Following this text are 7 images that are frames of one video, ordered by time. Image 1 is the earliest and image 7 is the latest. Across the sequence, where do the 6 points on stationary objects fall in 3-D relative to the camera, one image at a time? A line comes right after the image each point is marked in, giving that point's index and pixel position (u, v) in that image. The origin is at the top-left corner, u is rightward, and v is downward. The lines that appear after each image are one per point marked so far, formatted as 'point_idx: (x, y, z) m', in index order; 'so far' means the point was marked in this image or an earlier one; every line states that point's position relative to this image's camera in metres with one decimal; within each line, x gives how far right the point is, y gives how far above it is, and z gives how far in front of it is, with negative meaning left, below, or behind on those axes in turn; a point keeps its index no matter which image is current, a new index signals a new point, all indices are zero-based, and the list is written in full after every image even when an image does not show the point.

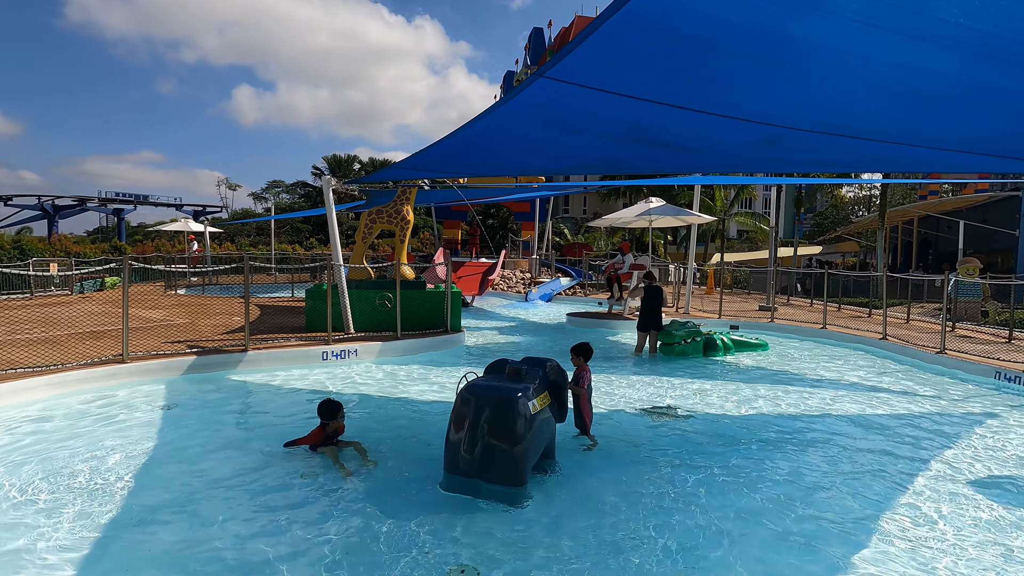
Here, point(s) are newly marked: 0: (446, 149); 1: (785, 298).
0: (-0.7, +1.5, +5.9) m
1: (+9.3, -0.4, +18.2) m
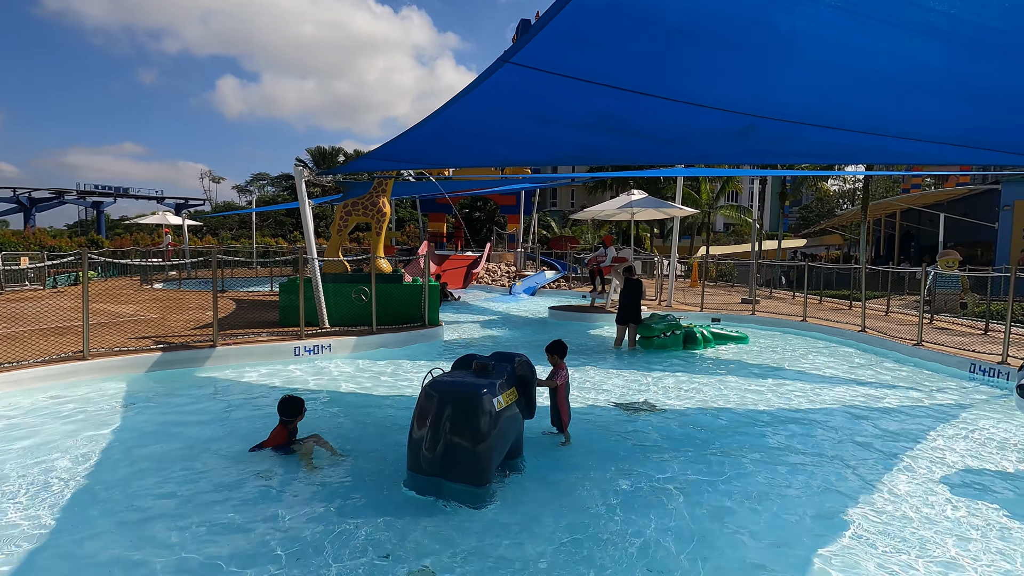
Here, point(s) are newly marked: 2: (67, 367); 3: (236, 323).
0: (-1.0, +1.6, +5.7) m
1: (+8.7, -0.1, +18.2) m
2: (-5.3, -1.0, +6.4) m
3: (-4.8, -0.6, +9.4) m
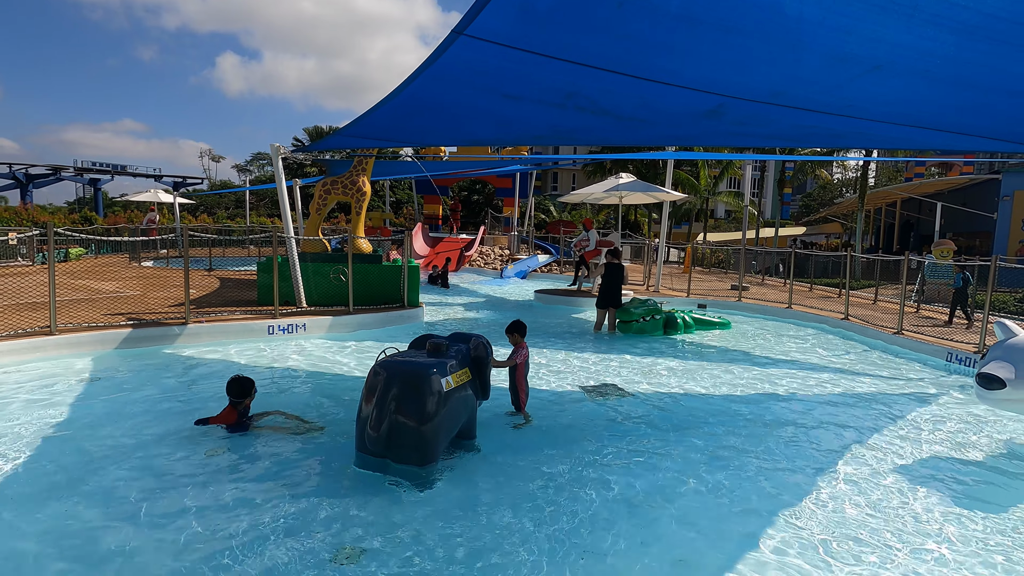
0: (-1.4, +1.8, +5.6) m
1: (+8.4, +0.3, +18.1) m
2: (-5.7, -0.6, +6.4) m
3: (-5.2, -0.2, +9.3) m
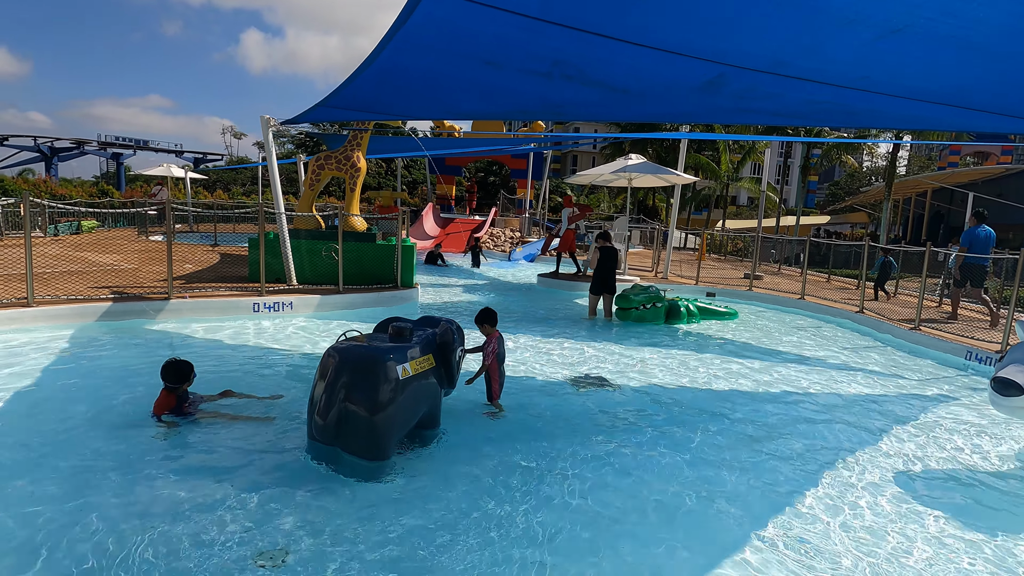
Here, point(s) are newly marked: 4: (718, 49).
0: (-1.5, +2.0, +5.3) m
1: (+8.6, +0.7, +17.5) m
2: (-5.9, -0.3, +6.3) m
3: (-5.2, +0.2, +9.2) m
4: (+1.6, +1.9, +4.2) m
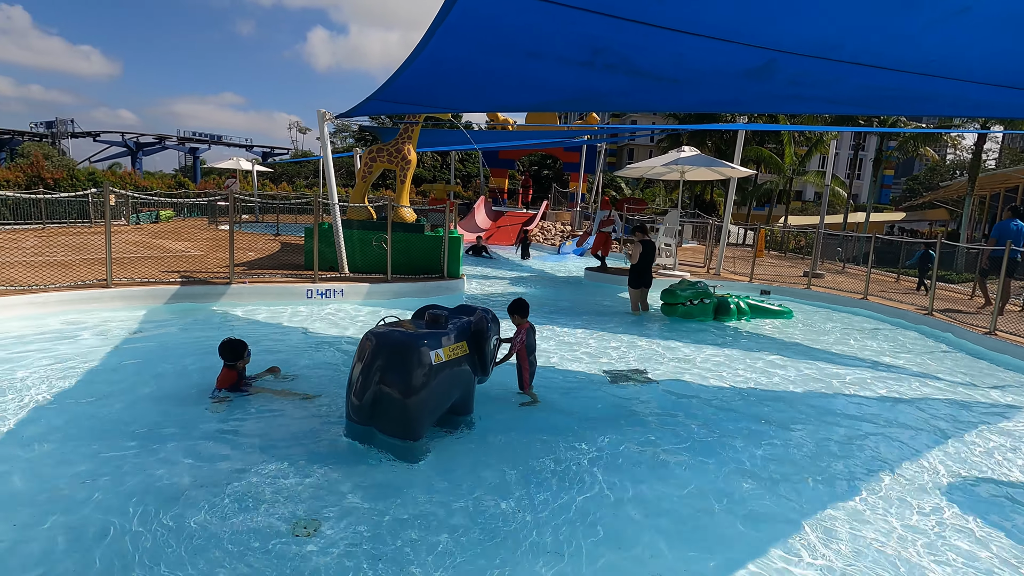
0: (-1.1, +2.1, +5.4) m
1: (+10.2, +0.7, +16.6) m
2: (-5.4, -0.1, +6.9) m
3: (-4.4, +0.4, +9.7) m
4: (+1.9, +1.9, +4.0) m
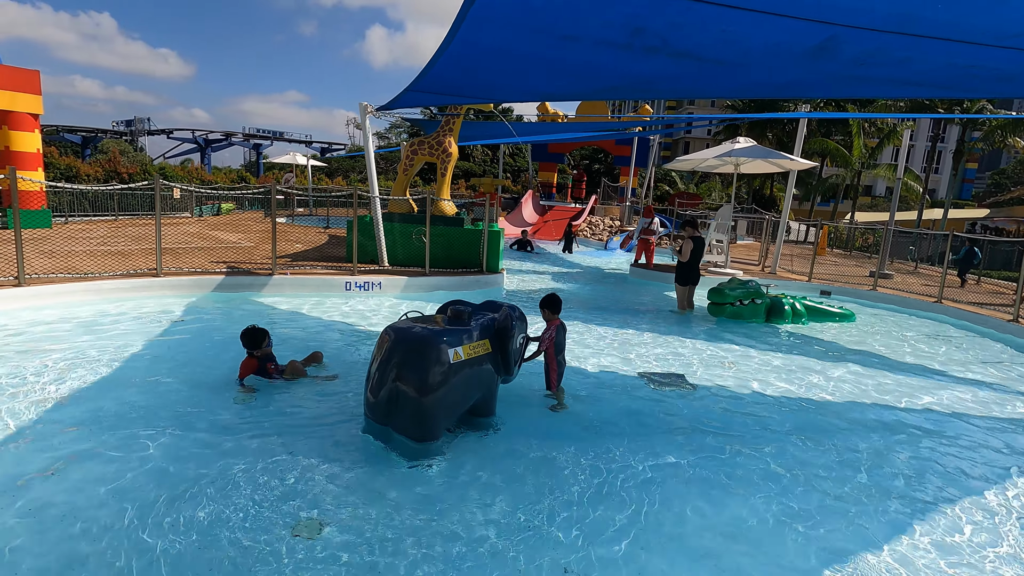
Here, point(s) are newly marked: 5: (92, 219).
0: (-0.7, +2.2, +5.3) m
1: (+11.5, +0.6, +15.4) m
2: (-4.9, +0.1, +7.1) m
3: (-3.7, +0.6, +9.8) m
4: (+2.1, +1.9, +3.6) m
5: (-12.9, +2.1, +16.5) m
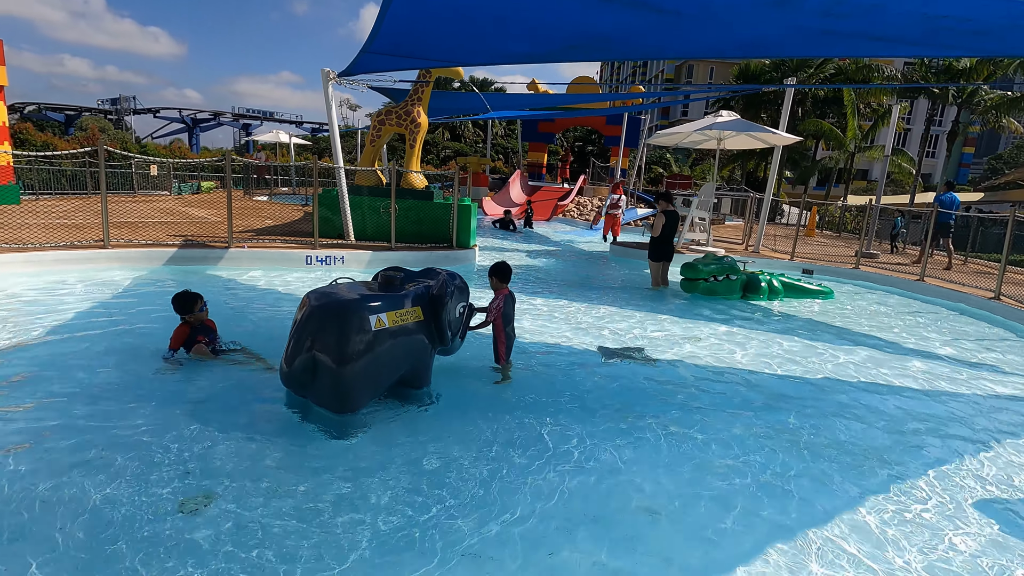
0: (-1.2, +2.4, +4.9) m
1: (+11.0, +1.2, +15.2) m
2: (-5.4, +0.4, +6.8) m
3: (-4.2, +1.0, +9.5) m
4: (+1.7, +2.1, +3.3) m
5: (-13.4, +2.8, +16.0) m
